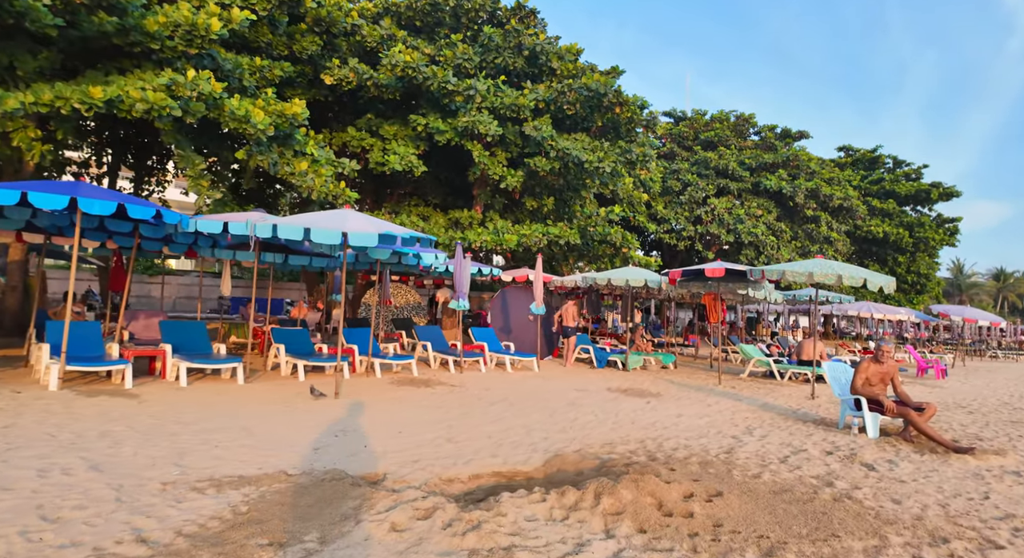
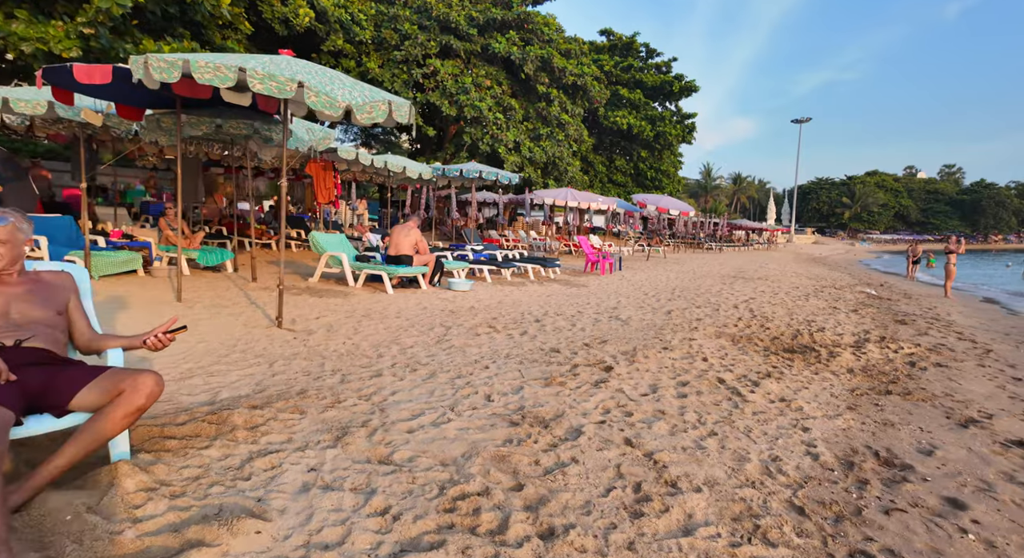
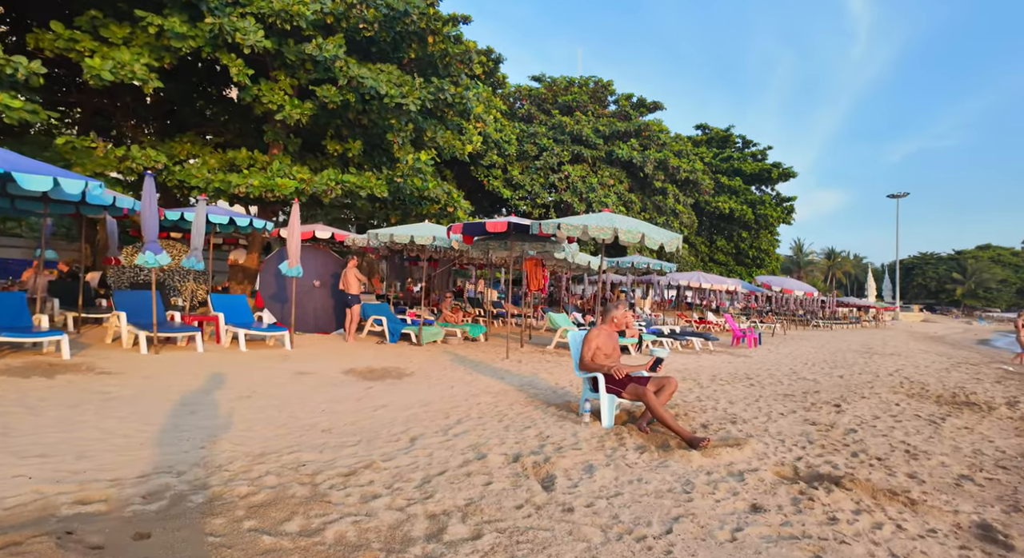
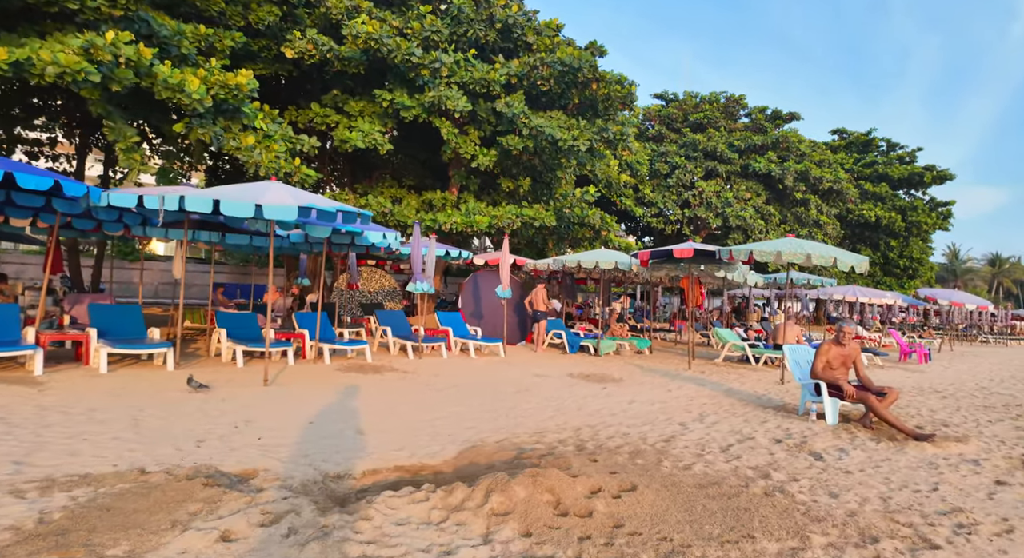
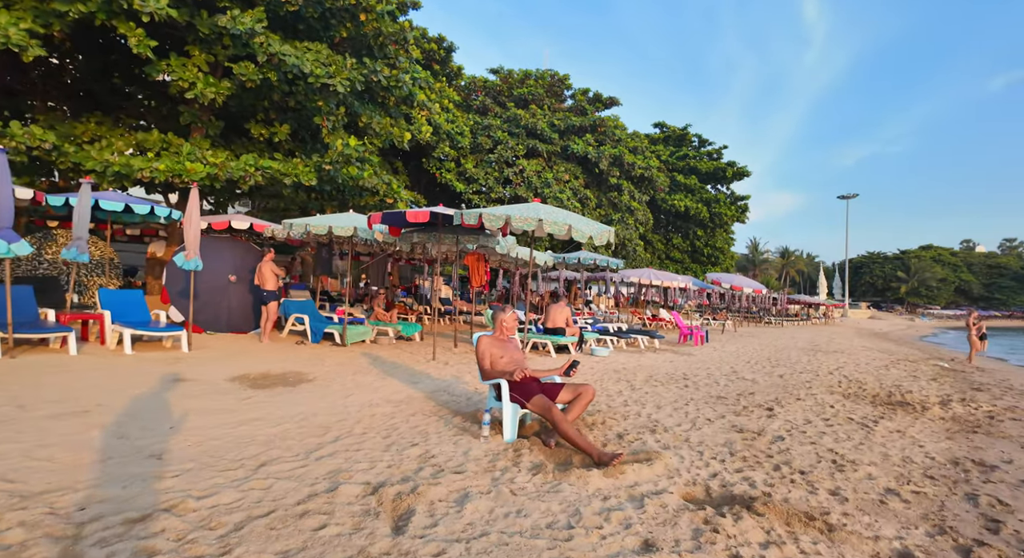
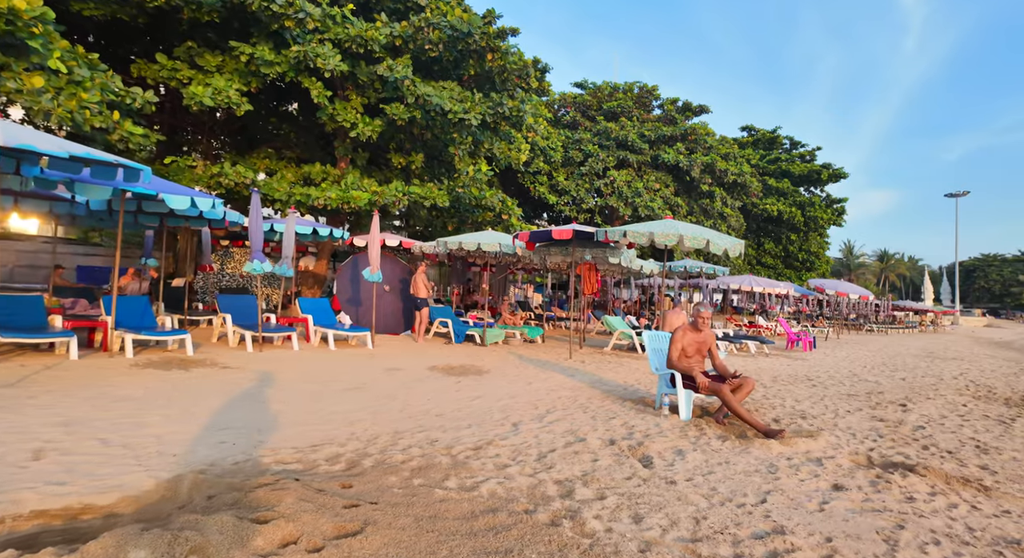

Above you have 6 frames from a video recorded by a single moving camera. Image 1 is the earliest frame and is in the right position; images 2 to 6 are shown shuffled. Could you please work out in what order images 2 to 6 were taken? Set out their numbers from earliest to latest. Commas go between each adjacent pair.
4, 6, 3, 5, 2
